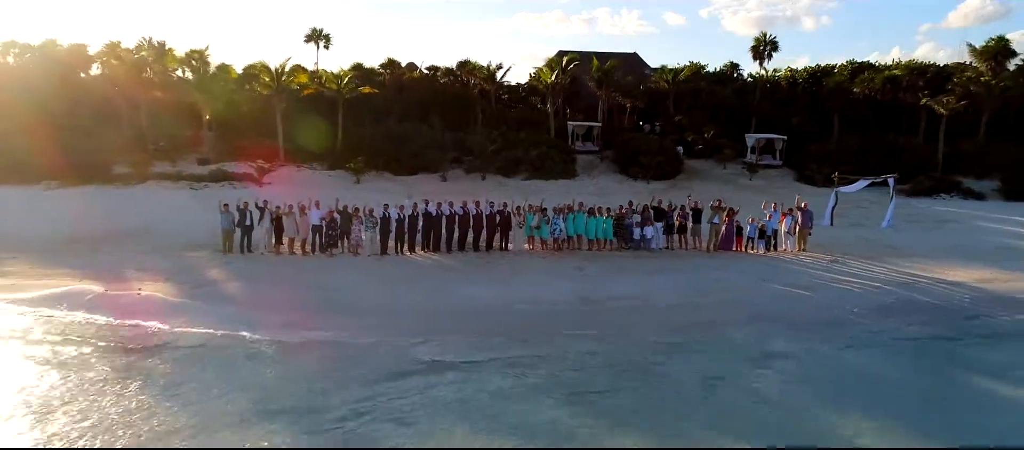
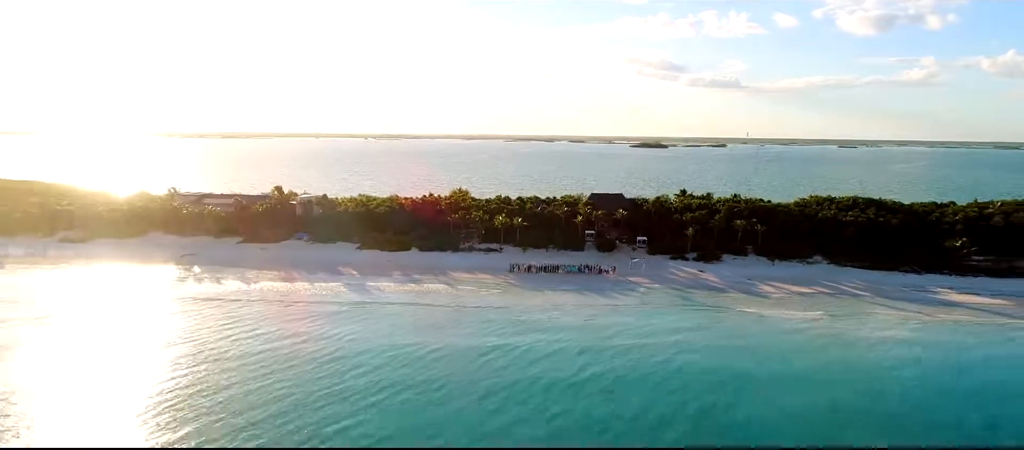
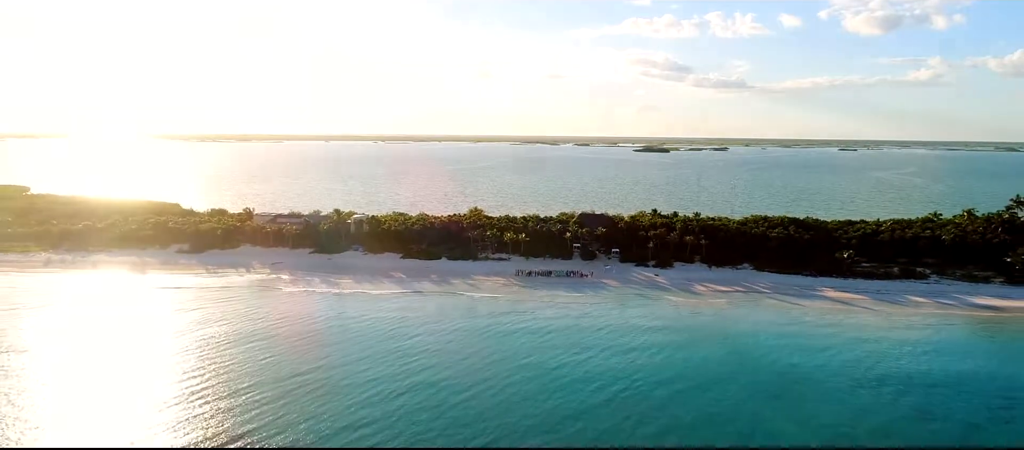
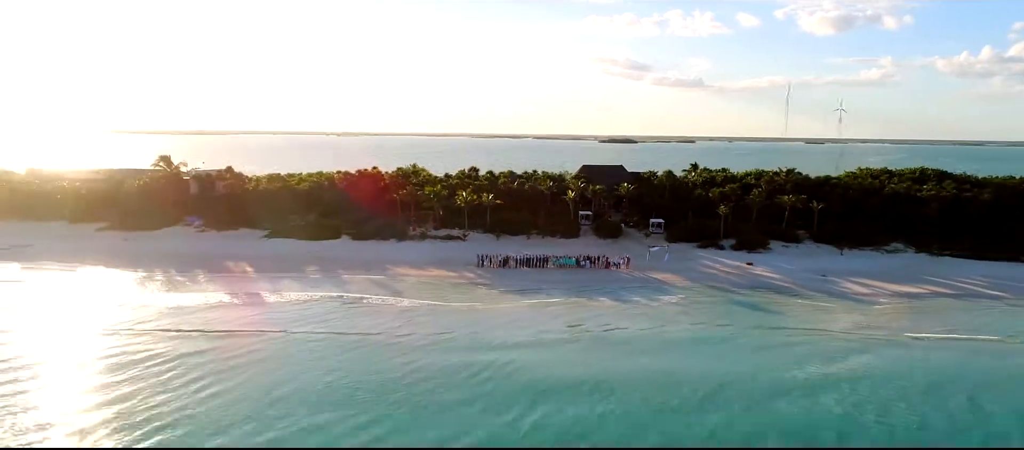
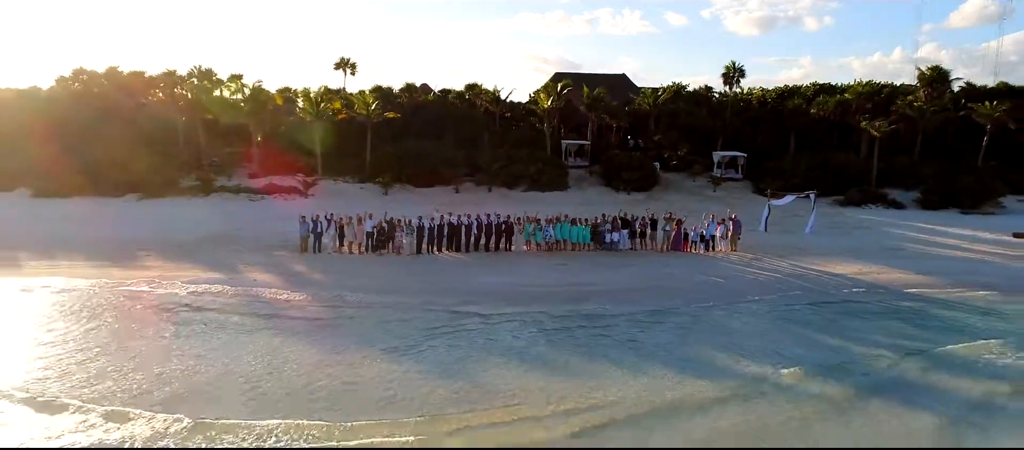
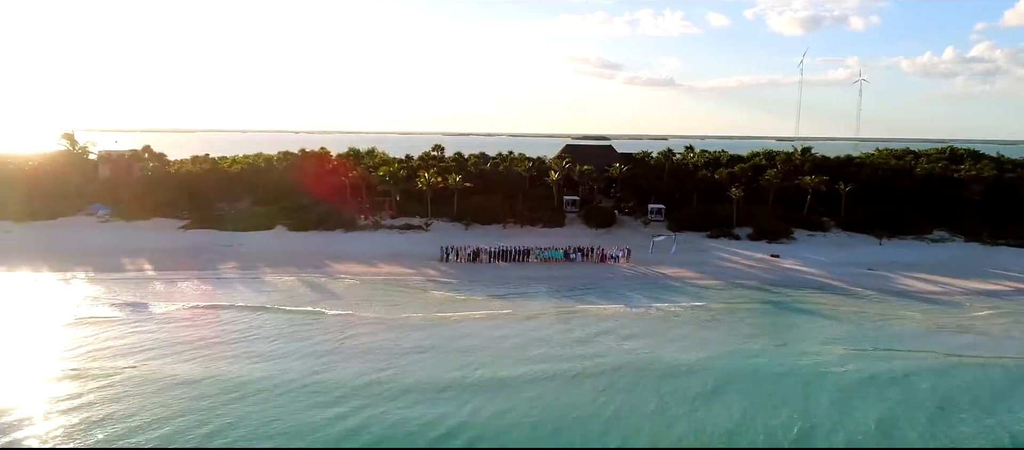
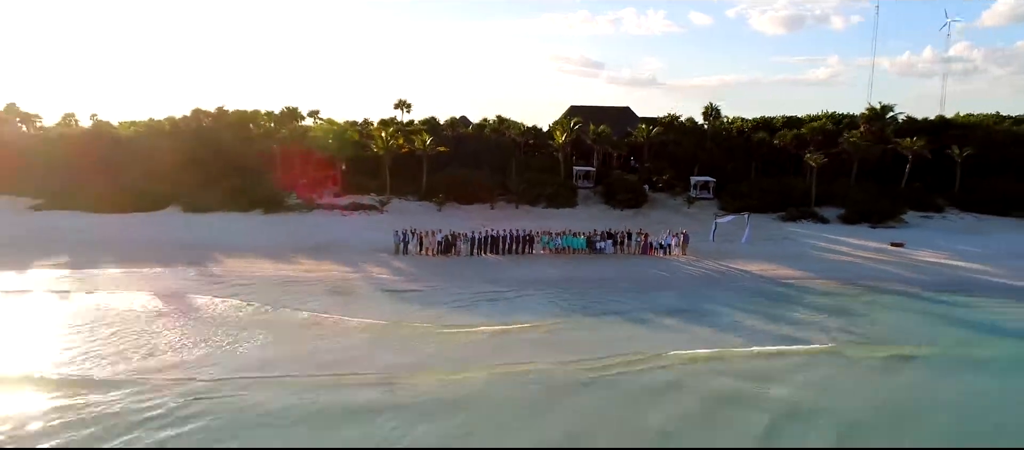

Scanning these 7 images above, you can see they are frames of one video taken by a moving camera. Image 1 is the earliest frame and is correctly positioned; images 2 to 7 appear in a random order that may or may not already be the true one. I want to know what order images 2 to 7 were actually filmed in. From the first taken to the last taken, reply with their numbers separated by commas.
5, 7, 6, 4, 2, 3
